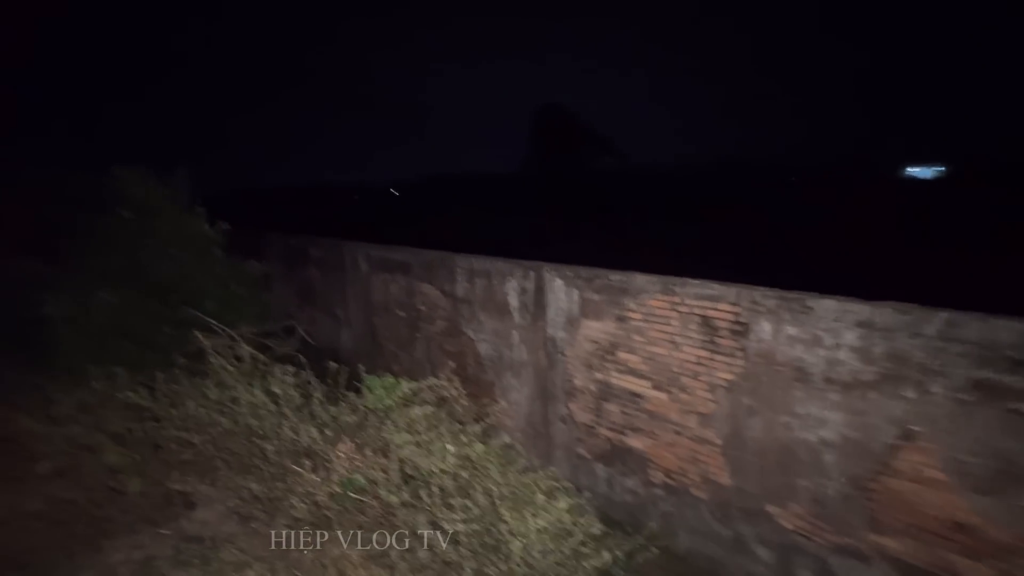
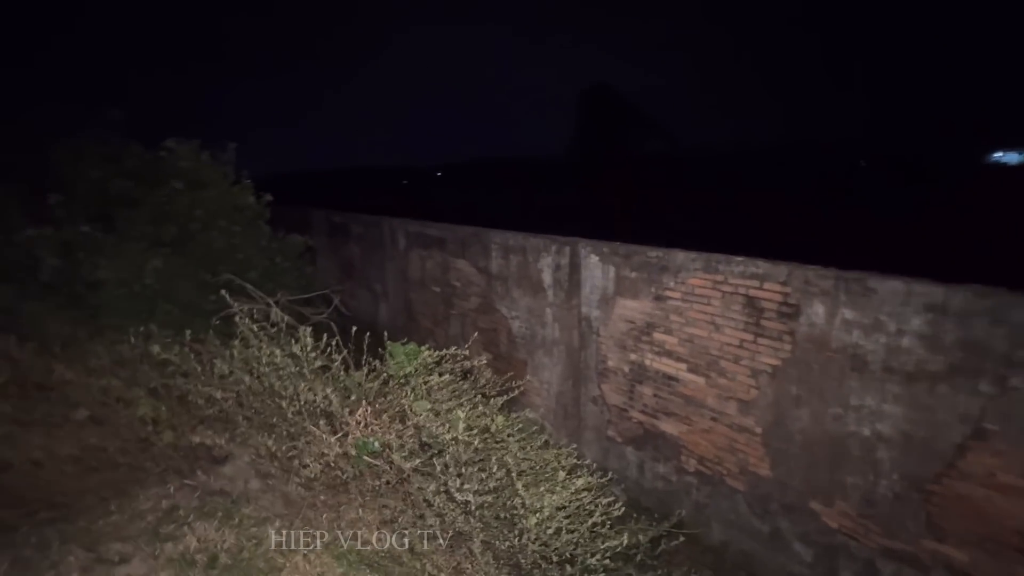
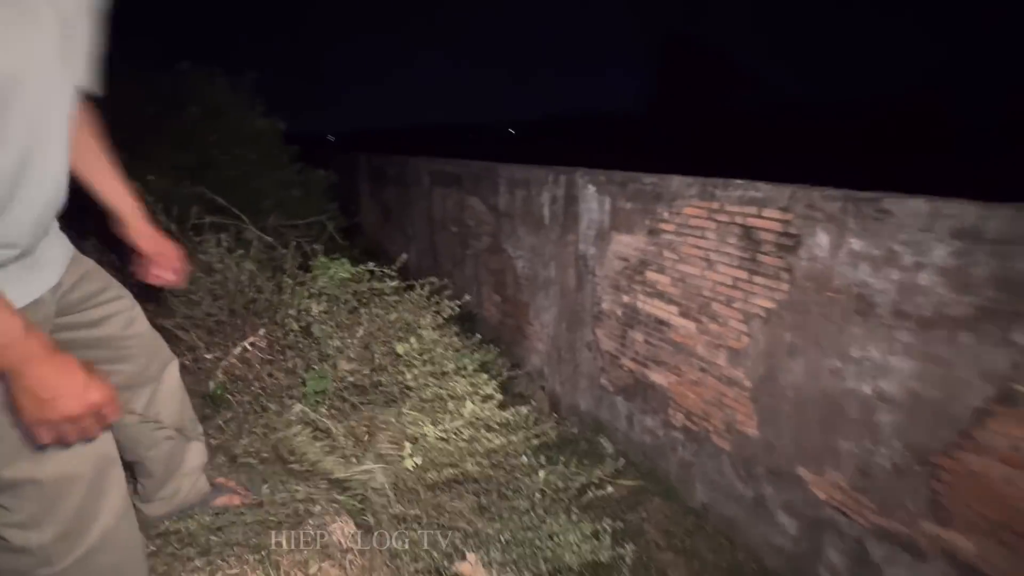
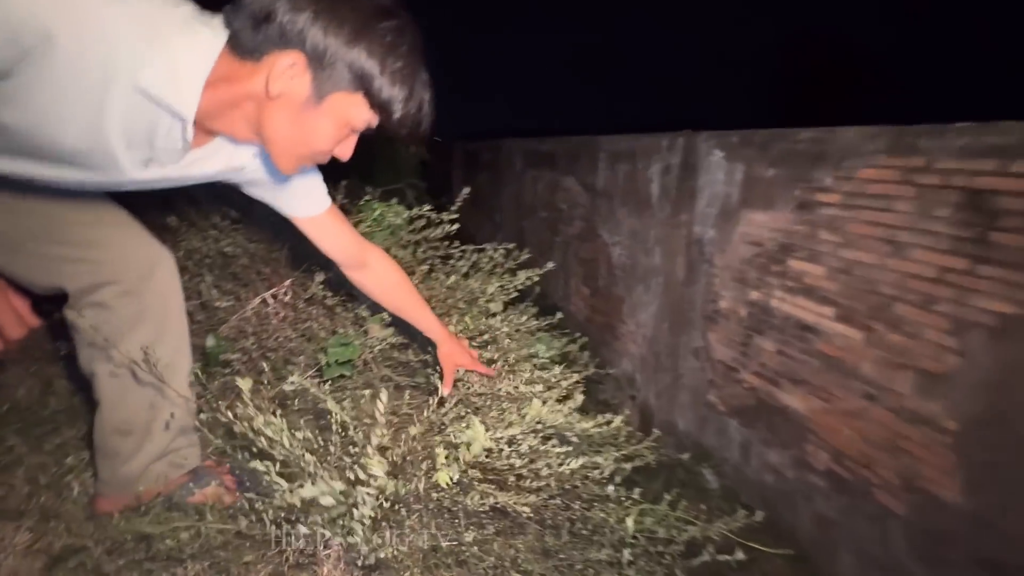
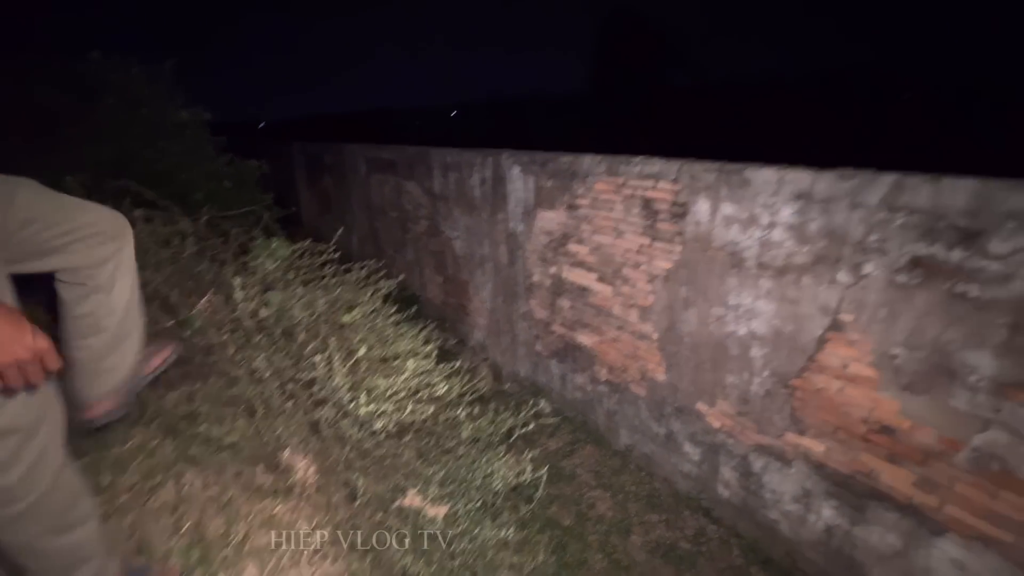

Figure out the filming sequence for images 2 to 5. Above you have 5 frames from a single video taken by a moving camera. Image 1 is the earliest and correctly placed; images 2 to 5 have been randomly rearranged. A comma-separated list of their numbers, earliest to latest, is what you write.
2, 5, 3, 4
